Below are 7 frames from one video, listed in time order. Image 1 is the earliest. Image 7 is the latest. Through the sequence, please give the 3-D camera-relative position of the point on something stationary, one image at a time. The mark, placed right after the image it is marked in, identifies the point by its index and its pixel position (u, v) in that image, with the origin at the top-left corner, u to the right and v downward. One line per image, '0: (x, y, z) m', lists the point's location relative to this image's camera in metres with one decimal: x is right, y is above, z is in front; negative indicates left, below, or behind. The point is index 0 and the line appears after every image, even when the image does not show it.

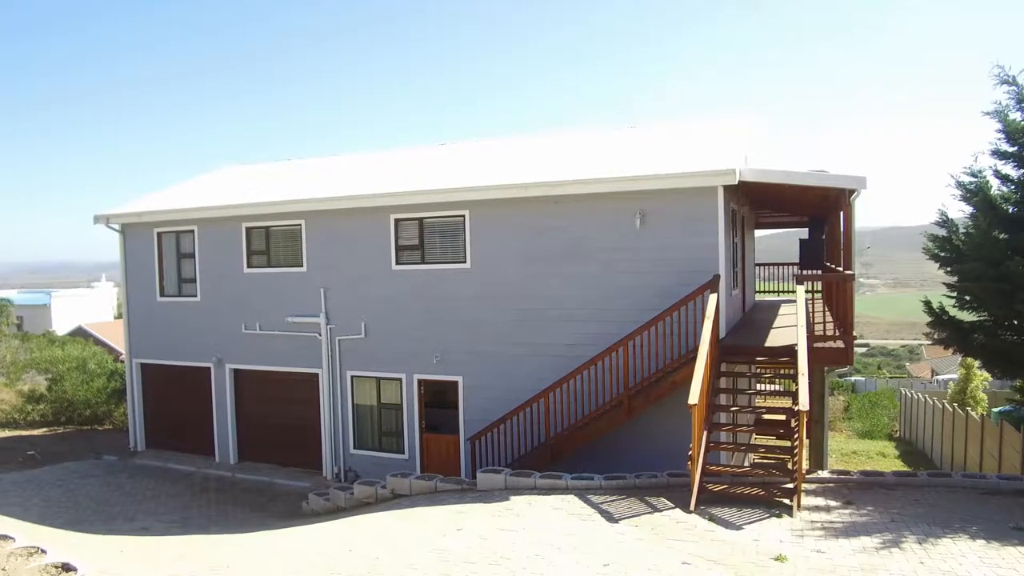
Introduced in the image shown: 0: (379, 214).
0: (-2.3, +1.2, +12.4) m
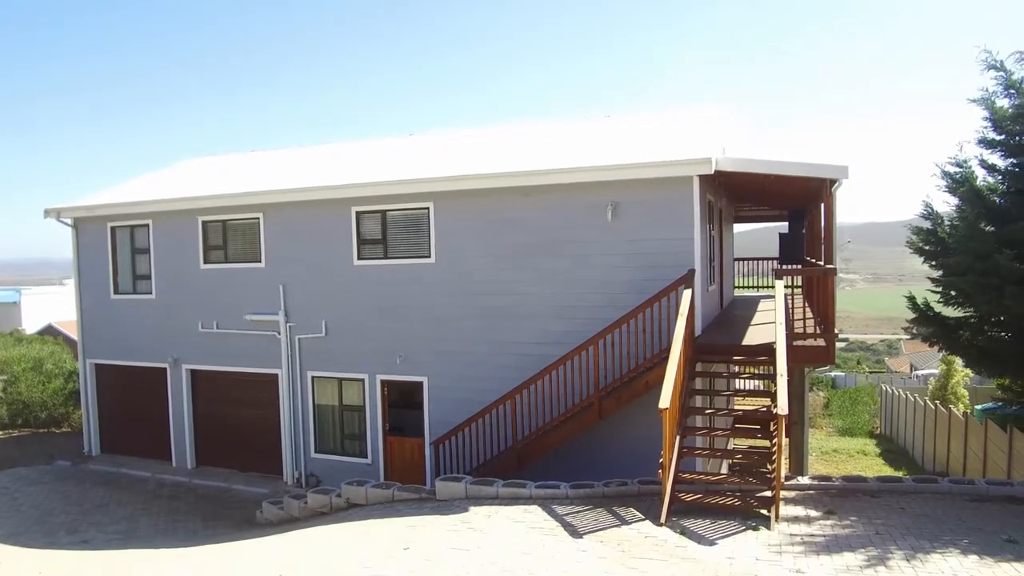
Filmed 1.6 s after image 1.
0: (-2.8, +1.3, +11.7) m
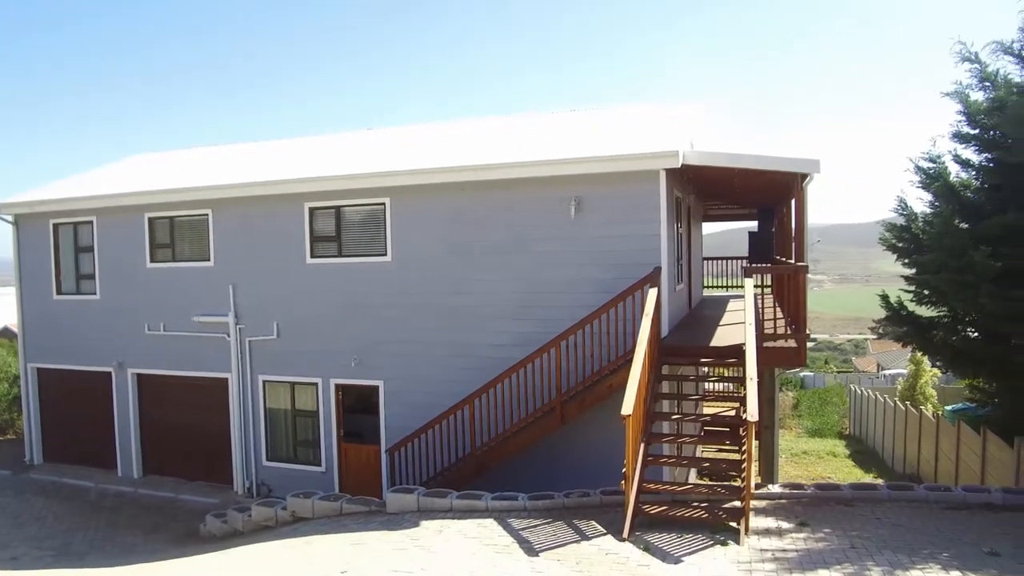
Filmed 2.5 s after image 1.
0: (-3.4, +1.3, +11.1) m
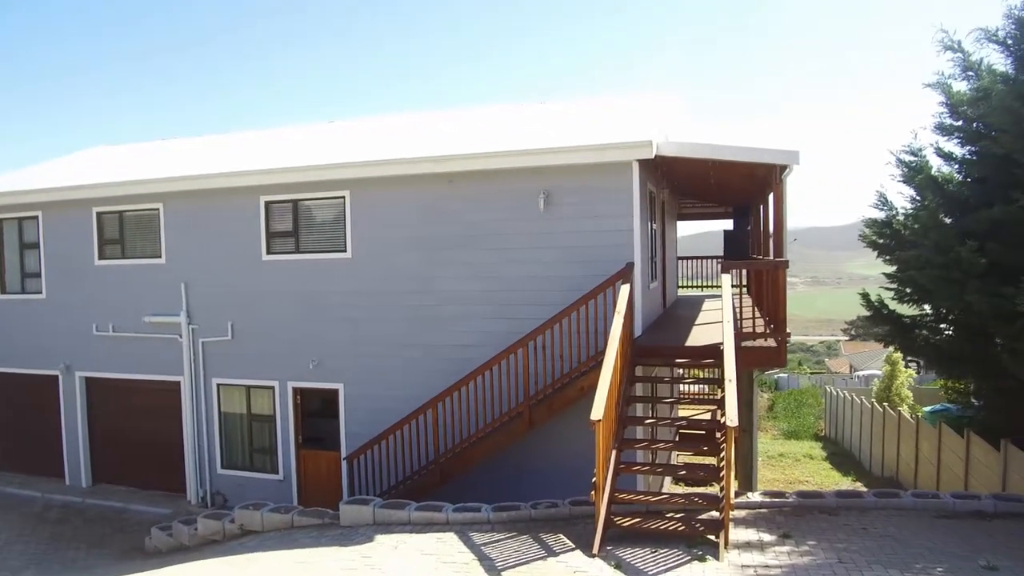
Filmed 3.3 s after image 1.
0: (-3.9, +1.4, +10.5) m
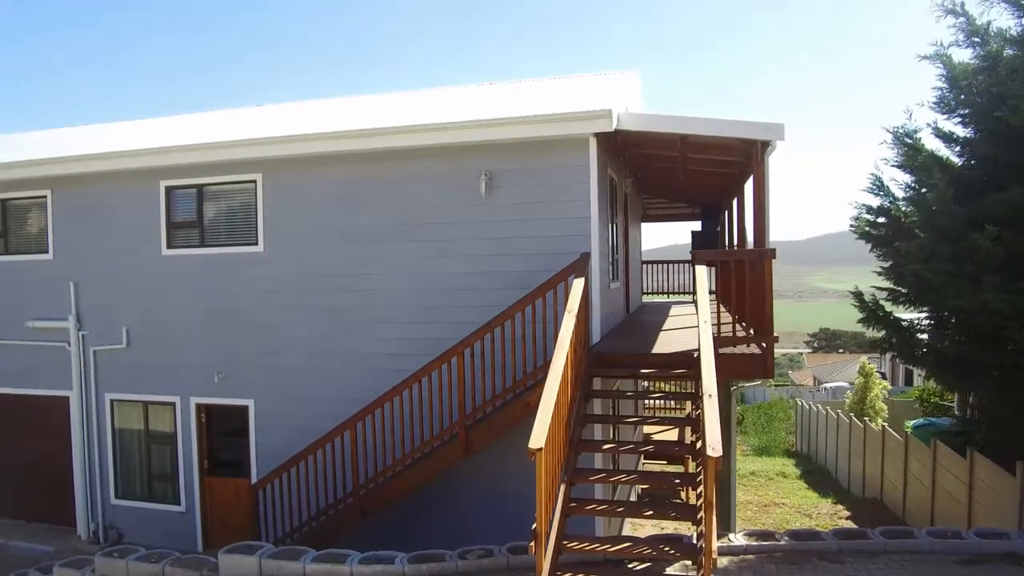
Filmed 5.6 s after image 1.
0: (-4.6, +1.4, +9.0) m
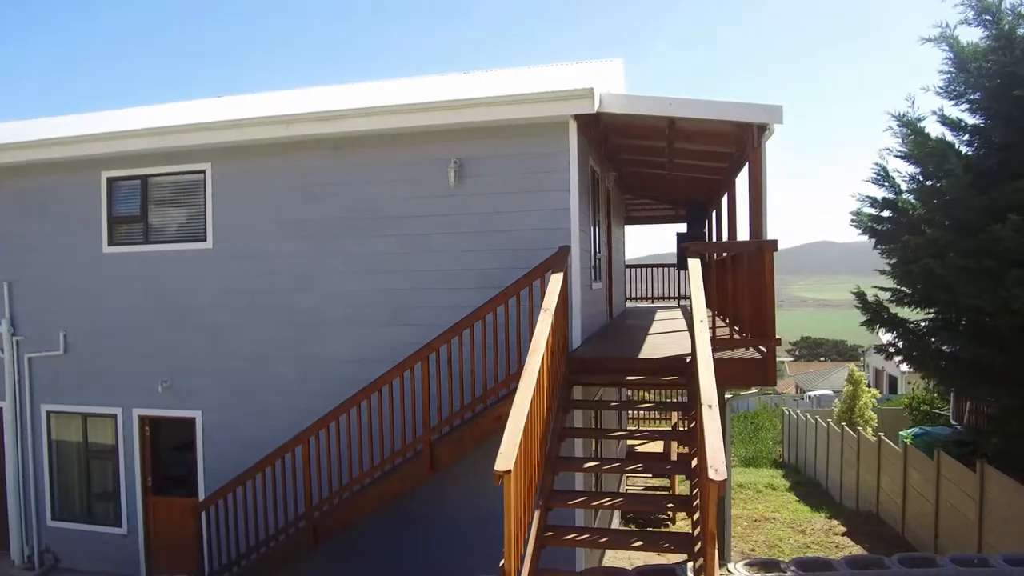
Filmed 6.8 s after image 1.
0: (-4.9, +1.4, +8.2) m
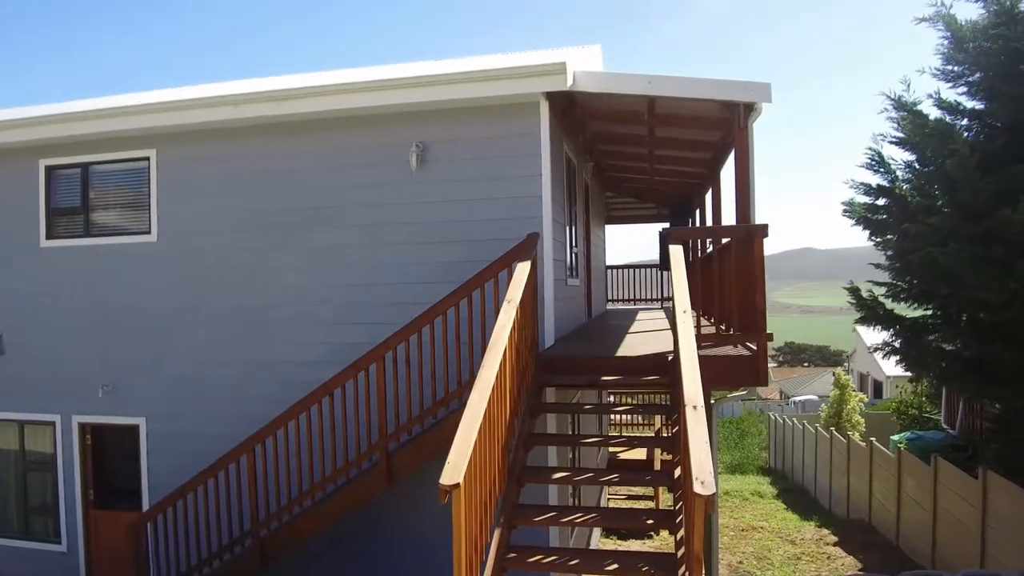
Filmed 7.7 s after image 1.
0: (-5.2, +1.4, +7.6) m
